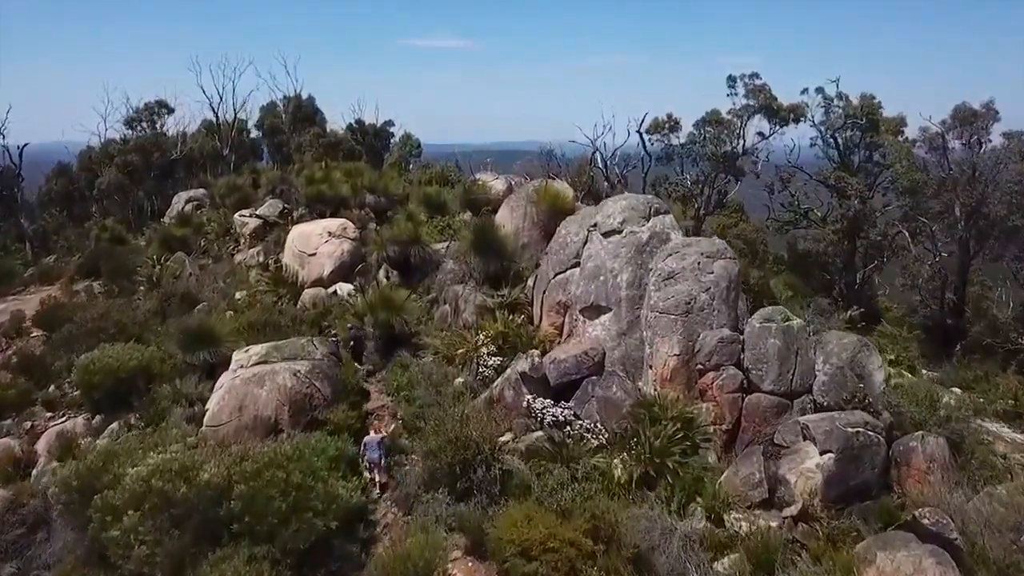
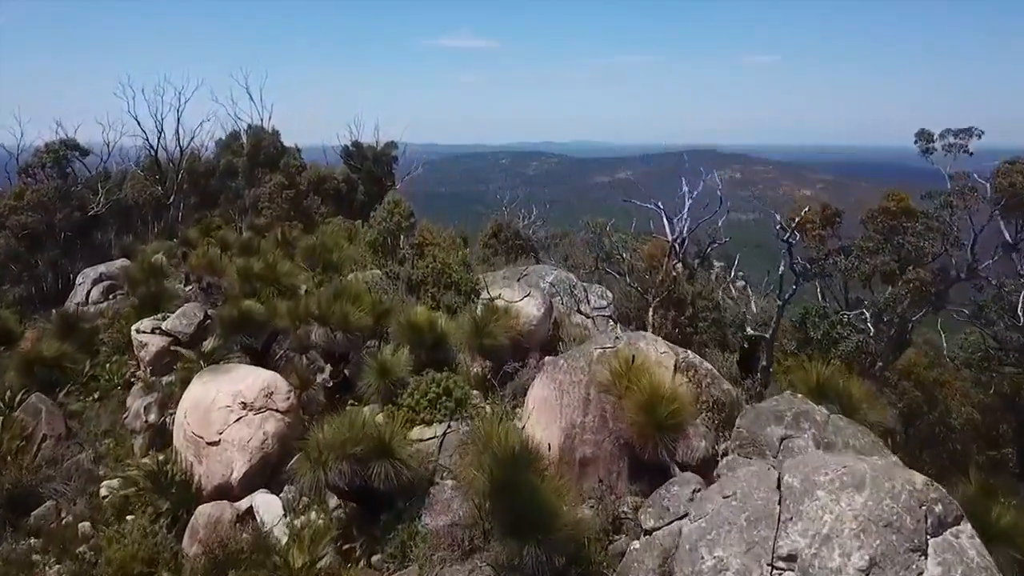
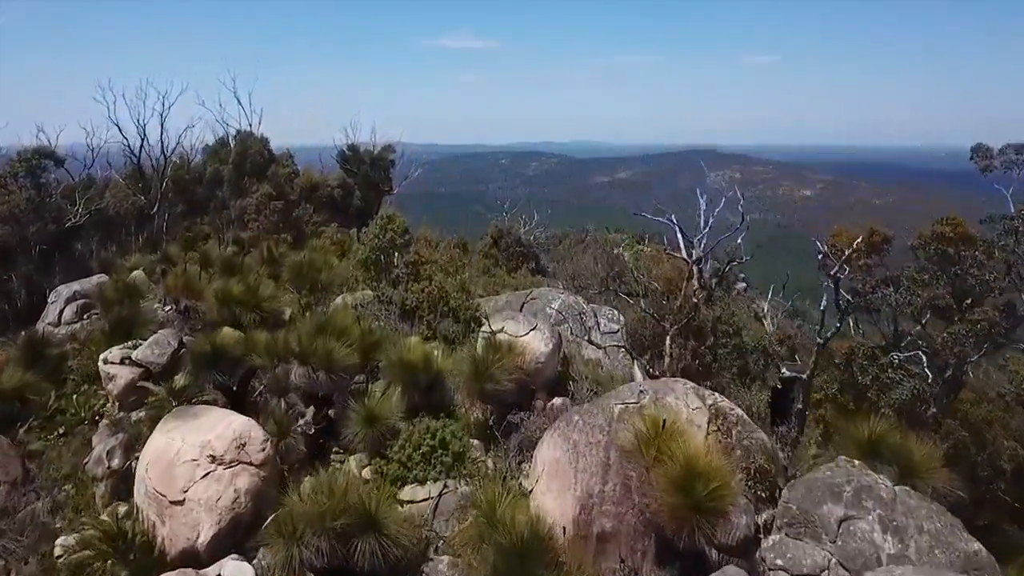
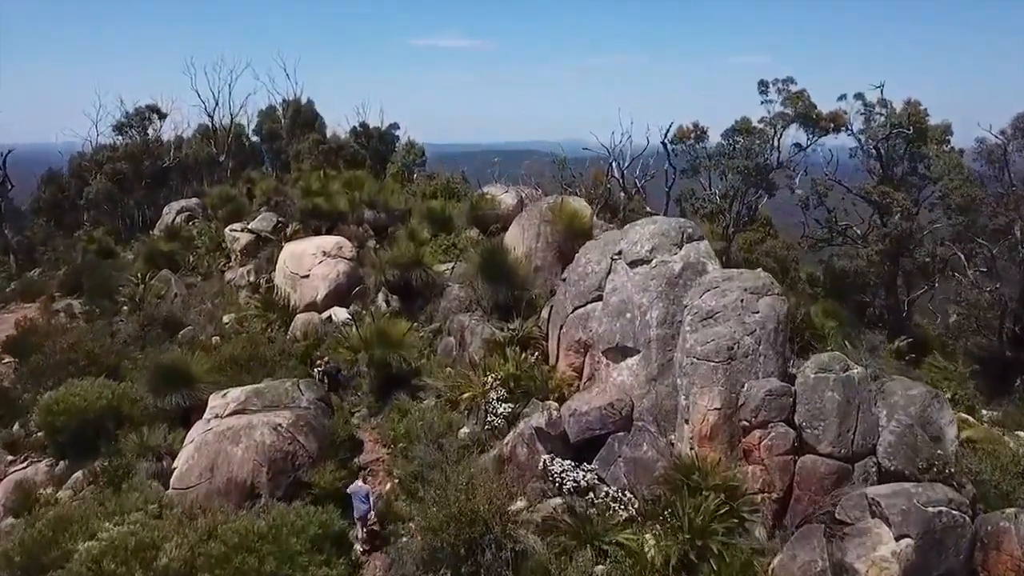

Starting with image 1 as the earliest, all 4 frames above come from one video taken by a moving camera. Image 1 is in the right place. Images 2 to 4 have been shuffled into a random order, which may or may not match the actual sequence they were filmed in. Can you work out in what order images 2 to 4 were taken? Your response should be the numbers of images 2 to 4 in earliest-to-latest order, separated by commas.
4, 2, 3
